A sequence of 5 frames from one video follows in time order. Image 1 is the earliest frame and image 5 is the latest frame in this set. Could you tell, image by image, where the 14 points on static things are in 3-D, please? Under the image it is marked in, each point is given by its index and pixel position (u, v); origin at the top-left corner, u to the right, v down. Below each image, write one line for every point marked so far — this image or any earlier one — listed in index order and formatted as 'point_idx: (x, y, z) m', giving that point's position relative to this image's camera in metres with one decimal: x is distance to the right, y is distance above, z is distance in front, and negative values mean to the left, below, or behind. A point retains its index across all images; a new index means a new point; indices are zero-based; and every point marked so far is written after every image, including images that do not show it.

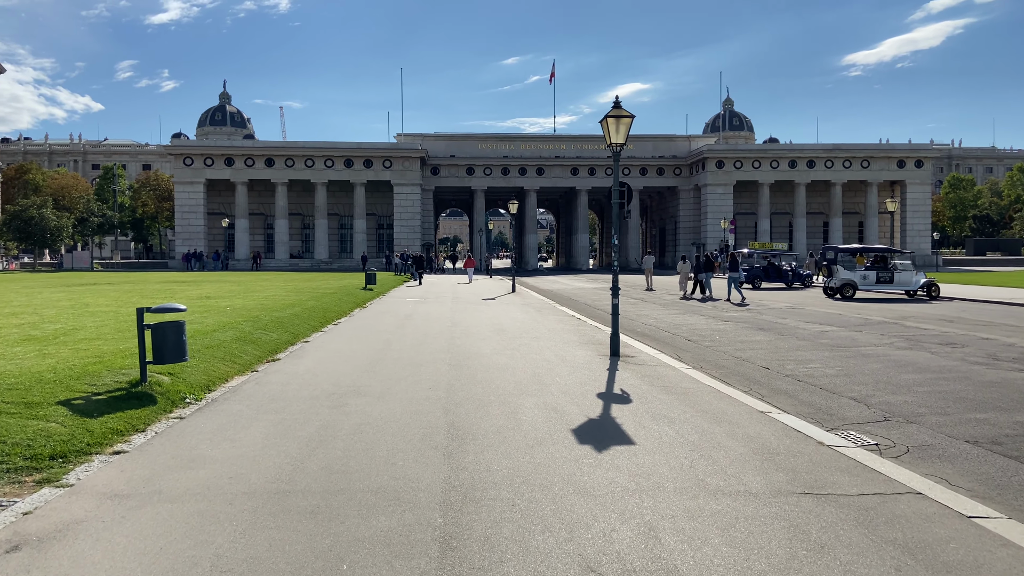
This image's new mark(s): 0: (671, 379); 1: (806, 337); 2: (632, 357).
0: (+2.5, -1.4, +10.9) m
1: (+6.9, -1.2, +16.5) m
2: (+2.2, -1.3, +12.9) m
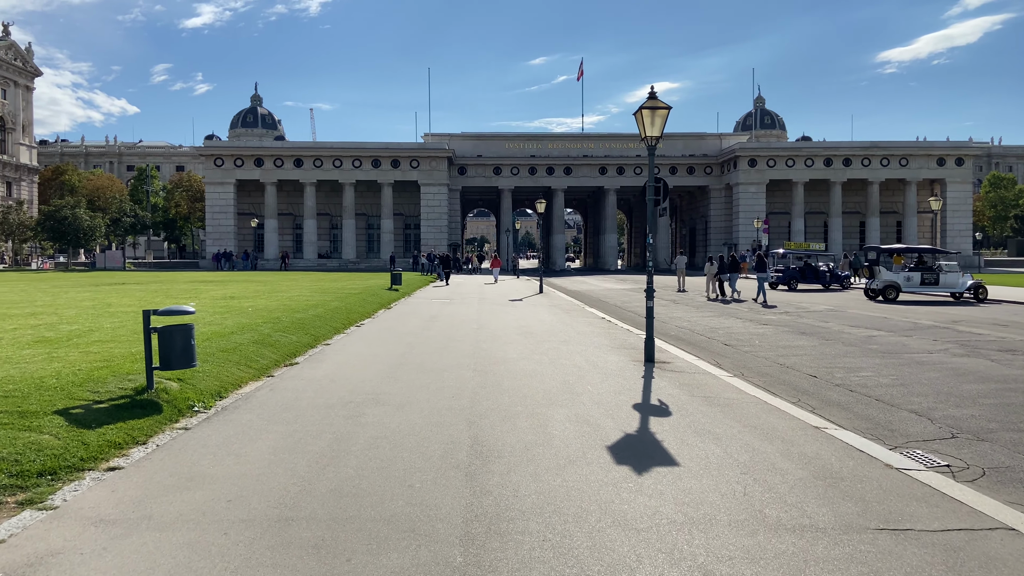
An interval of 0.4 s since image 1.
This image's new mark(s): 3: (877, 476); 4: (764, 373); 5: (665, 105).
0: (+2.9, -1.4, +10.1) m
1: (+7.5, -1.2, +15.6) m
2: (+2.7, -1.3, +12.1) m
3: (+3.3, -1.7, +6.3) m
4: (+4.4, -1.5, +12.2) m
5: (+2.7, +3.2, +12.2) m
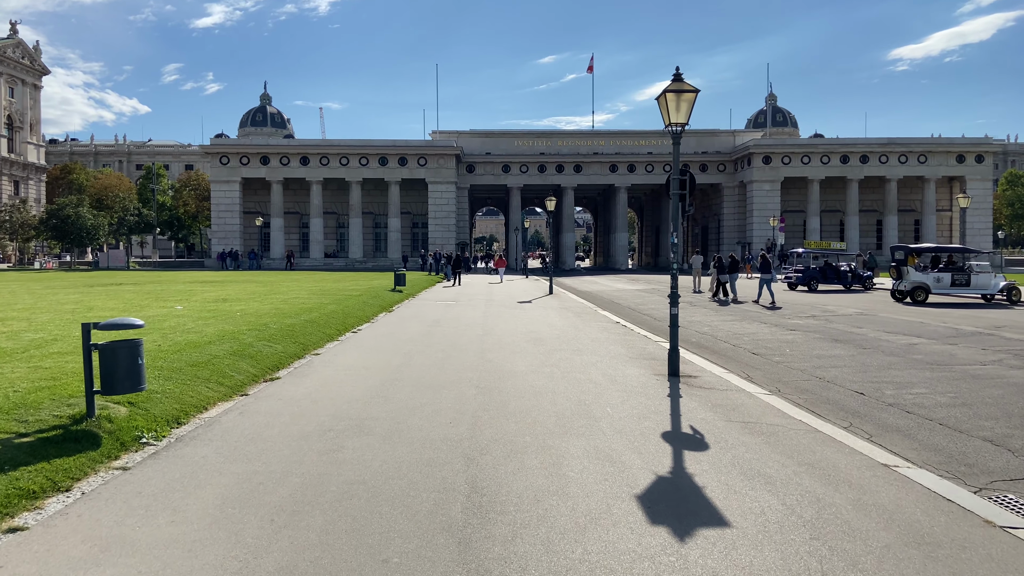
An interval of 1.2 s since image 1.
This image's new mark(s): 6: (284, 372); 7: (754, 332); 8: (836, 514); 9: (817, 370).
0: (+3.0, -1.5, +8.8) m
1: (+7.7, -1.3, +14.2) m
2: (+2.8, -1.4, +10.8) m
3: (+3.3, -1.8, +4.9) m
4: (+4.5, -1.6, +10.8) m
5: (+2.8, +3.1, +10.9) m
6: (-3.4, -1.3, +10.5) m
7: (+6.1, -1.1, +17.7) m
8: (+2.4, -1.7, +5.2) m
9: (+5.4, -1.5, +12.4) m
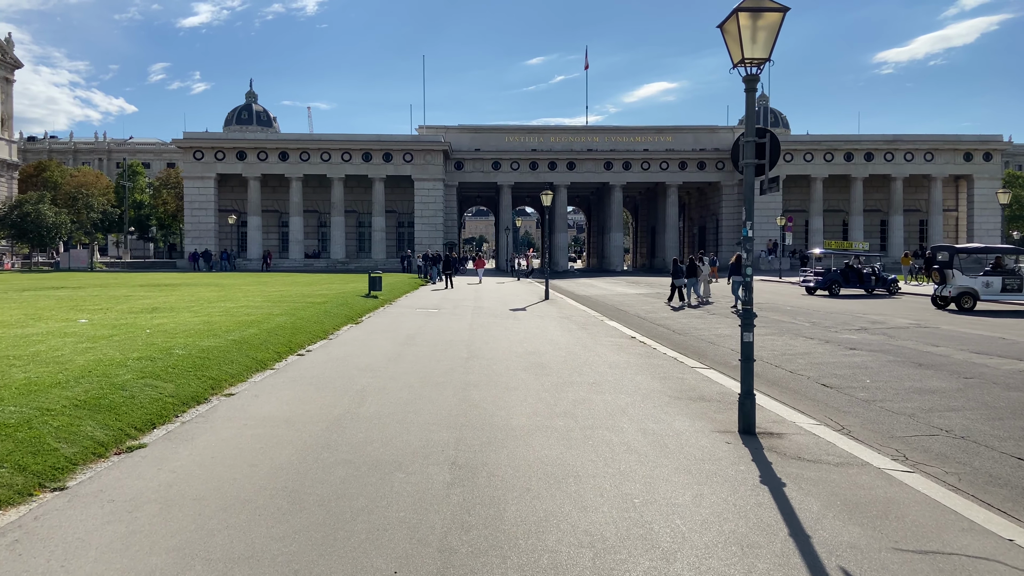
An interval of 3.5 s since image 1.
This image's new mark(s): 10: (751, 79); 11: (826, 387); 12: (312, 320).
0: (+2.9, -1.7, +5.2) m
1: (+7.6, -1.5, +10.7) m
2: (+2.8, -1.5, +7.2) m
3: (+3.3, -1.9, +1.4) m
4: (+4.4, -1.7, +7.3) m
5: (+2.7, +2.9, +7.3) m
6: (-3.5, -1.4, +6.9) m
7: (+6.0, -1.3, +14.2) m
8: (+2.4, -1.8, +1.7) m
9: (+5.3, -1.6, +8.9) m
10: (+2.5, +2.2, +7.3) m
11: (+4.9, -1.5, +10.9) m
12: (-4.5, -0.8, +16.0) m
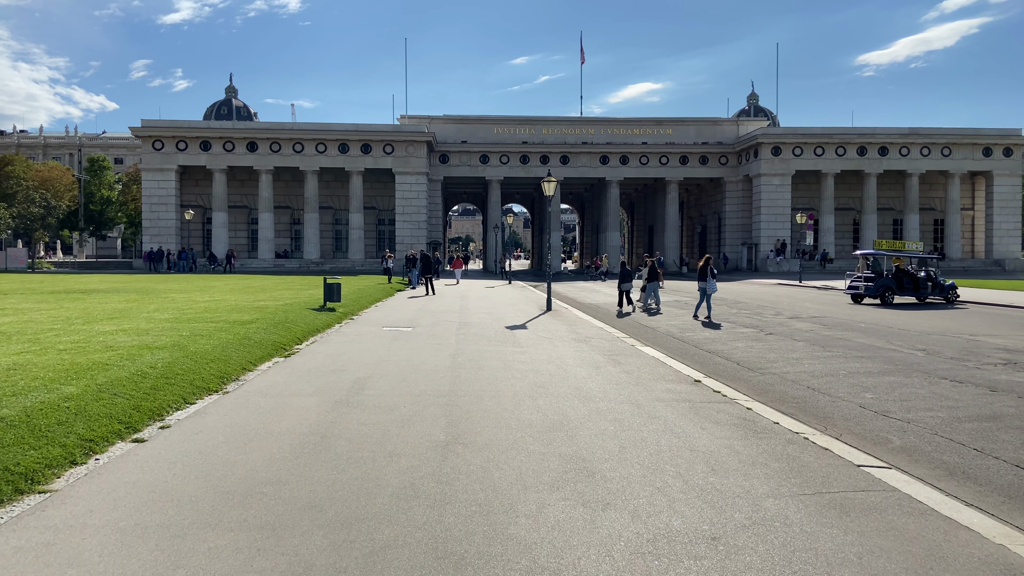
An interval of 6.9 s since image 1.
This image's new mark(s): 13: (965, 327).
0: (+3.2, -2.0, -0.1) m
1: (+7.8, -1.8, +5.5) m
2: (+3.0, -1.8, +1.9) m
3: (+3.7, -2.2, -3.9) m
4: (+4.7, -2.0, +2.0) m
5: (+3.0, +2.6, +2.0) m
6: (-3.2, -1.7, +1.4) m
7: (+6.1, -1.6, +9.0) m
8: (+2.8, -2.1, -3.6) m
9: (+5.5, -1.9, +3.6) m
10: (+2.7, +1.9, +2.0) m
11: (+5.0, -1.8, +5.6) m
12: (-4.5, -1.0, +10.5) m
13: (+12.0, -1.0, +18.8) m
